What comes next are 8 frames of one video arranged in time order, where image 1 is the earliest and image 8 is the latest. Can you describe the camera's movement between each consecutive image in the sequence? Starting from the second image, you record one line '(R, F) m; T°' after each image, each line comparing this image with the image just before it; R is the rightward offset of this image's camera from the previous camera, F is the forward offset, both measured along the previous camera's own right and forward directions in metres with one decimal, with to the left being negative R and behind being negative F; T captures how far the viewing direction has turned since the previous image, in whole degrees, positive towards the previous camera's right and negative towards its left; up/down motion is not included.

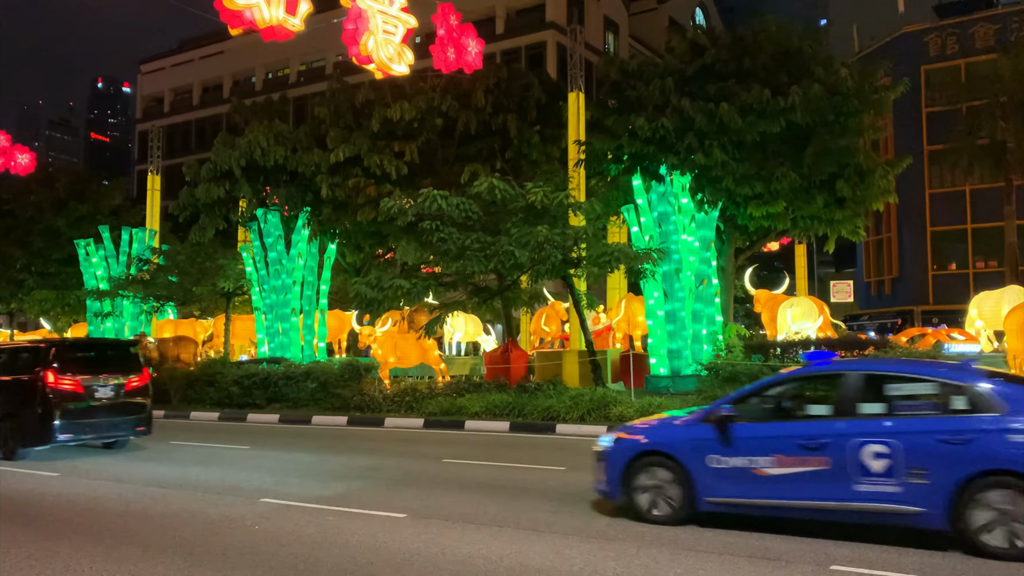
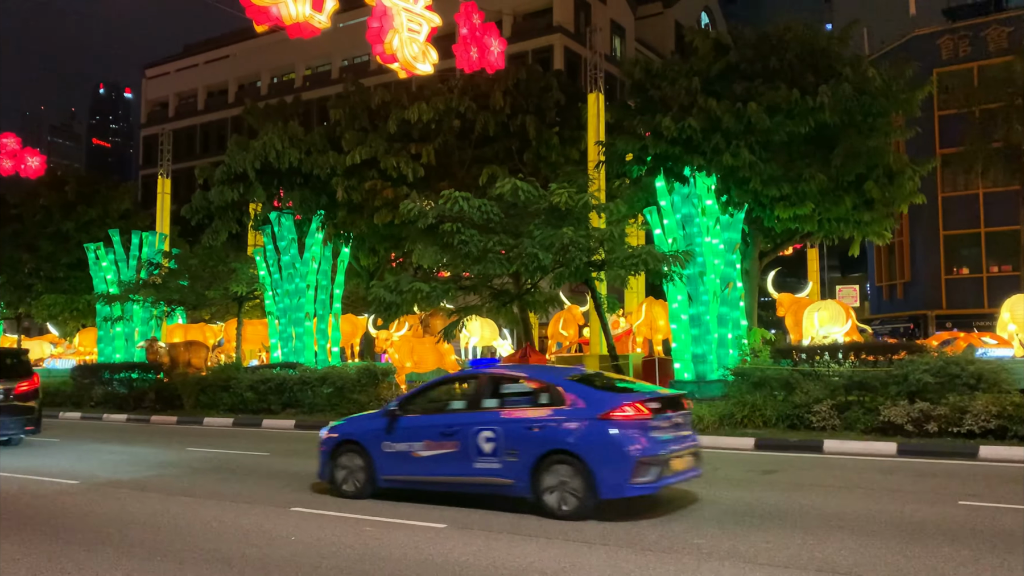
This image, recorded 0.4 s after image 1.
(-0.4, +0.3) m; 0°
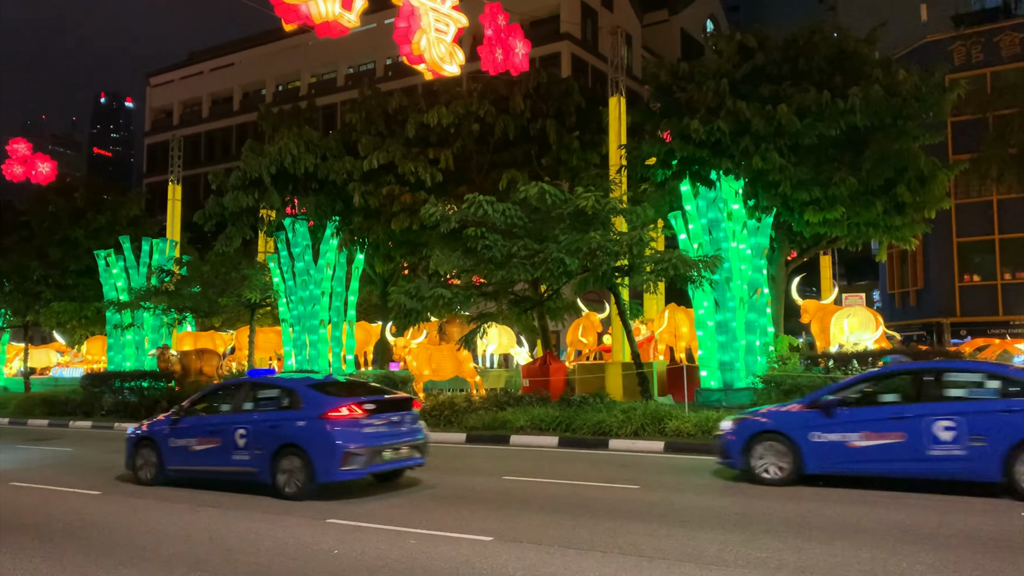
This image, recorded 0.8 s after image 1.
(-0.4, +0.3) m; 0°
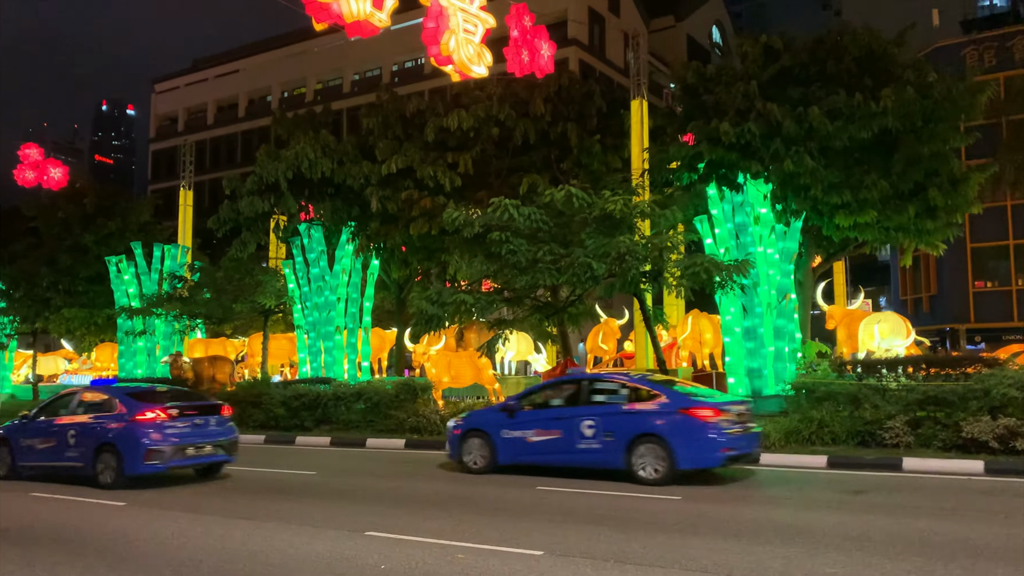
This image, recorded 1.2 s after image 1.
(-0.4, +0.3) m; 0°
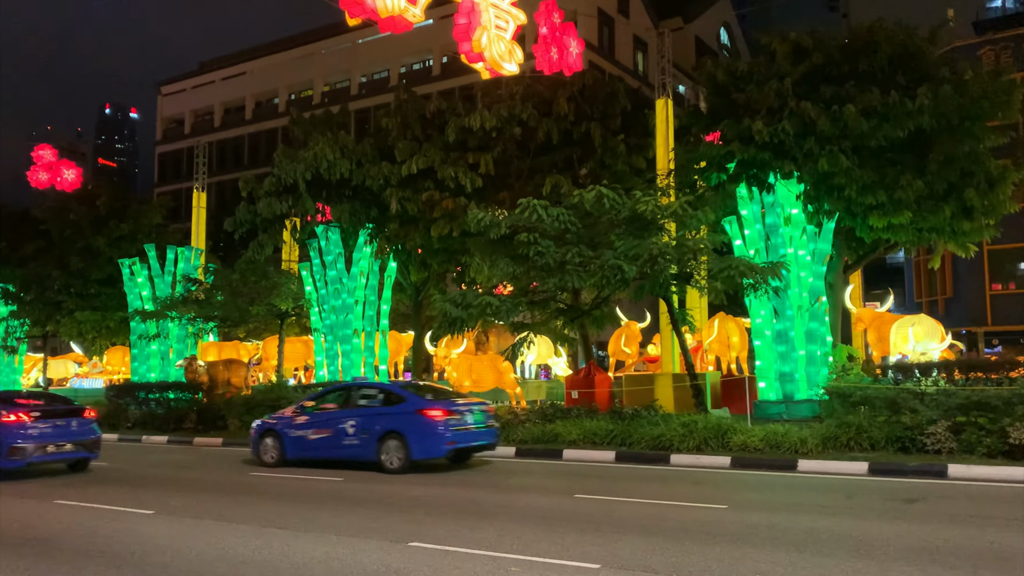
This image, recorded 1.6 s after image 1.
(-0.4, +0.3) m; 0°
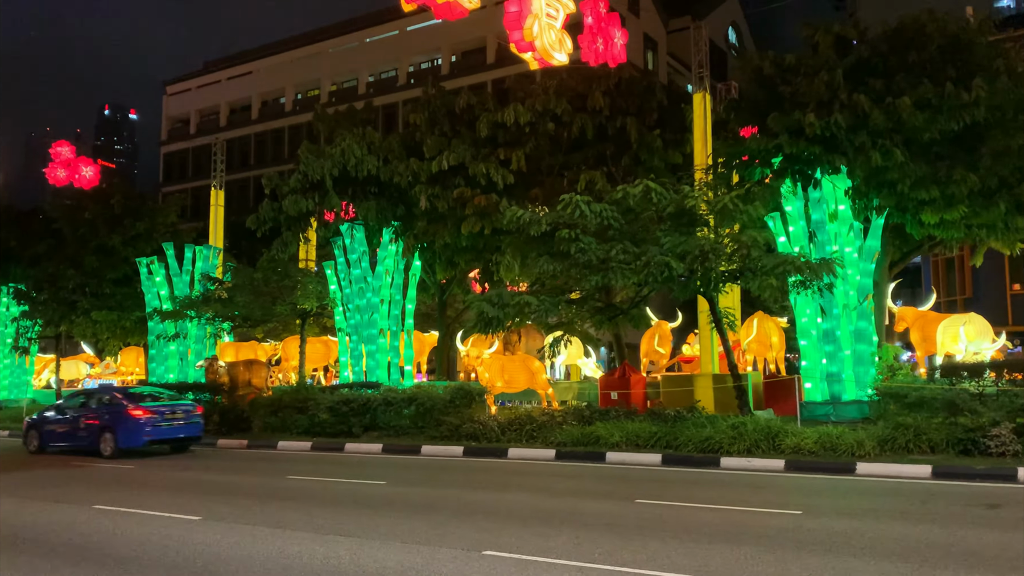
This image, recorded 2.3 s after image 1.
(-0.7, +0.4) m; 0°
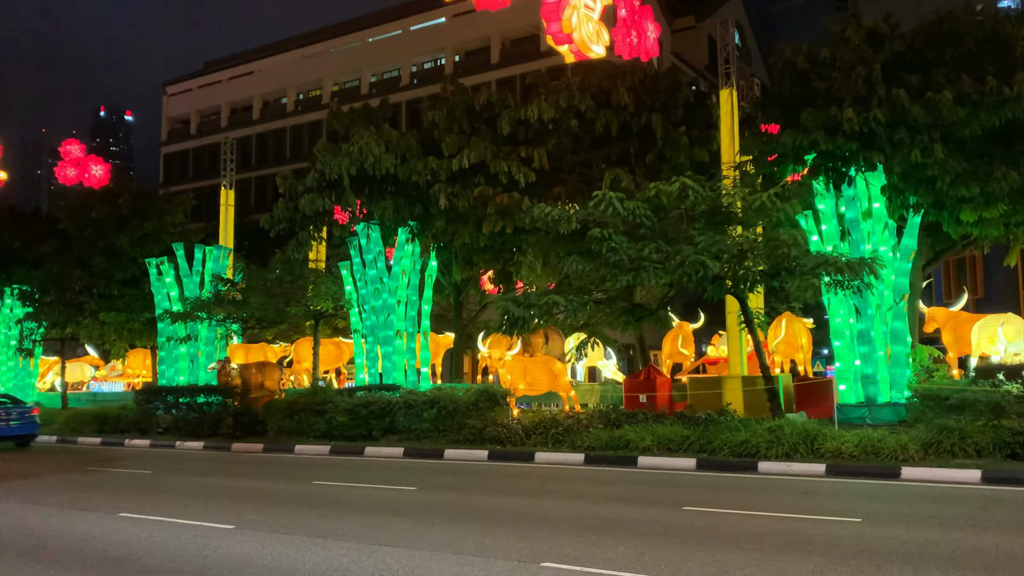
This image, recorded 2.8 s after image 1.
(-0.5, +0.4) m; 0°
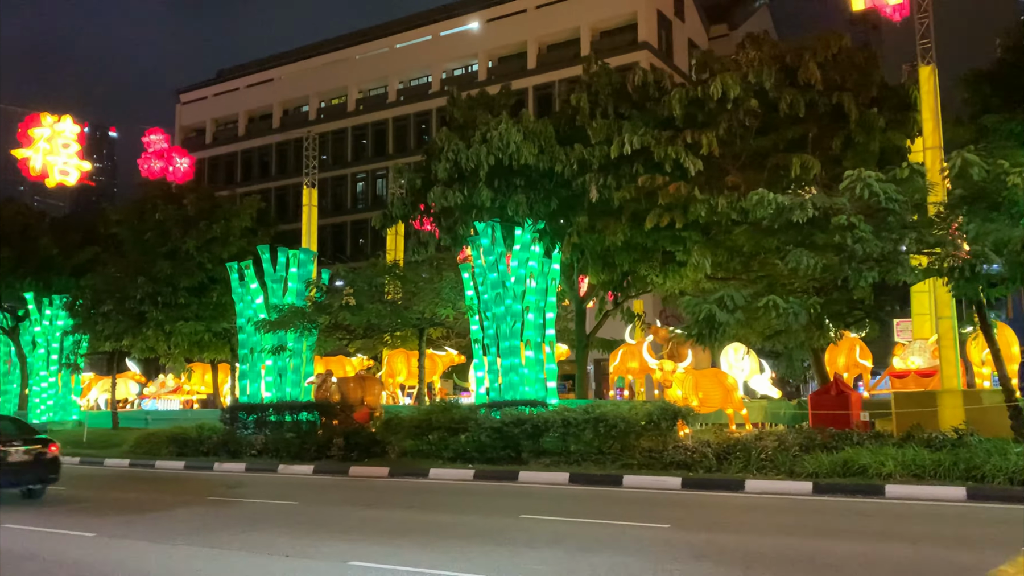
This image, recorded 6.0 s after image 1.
(-3.3, +2.1) m; +1°
